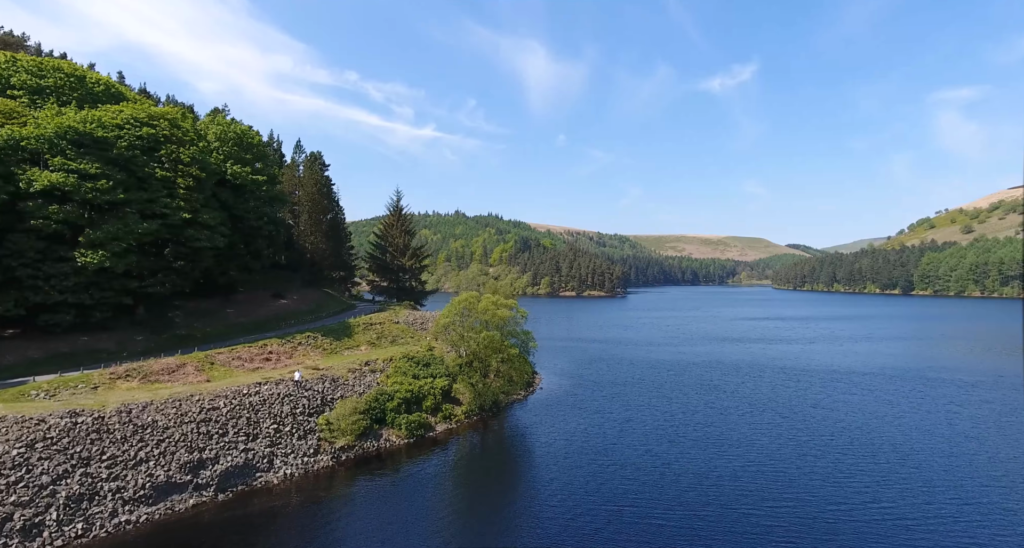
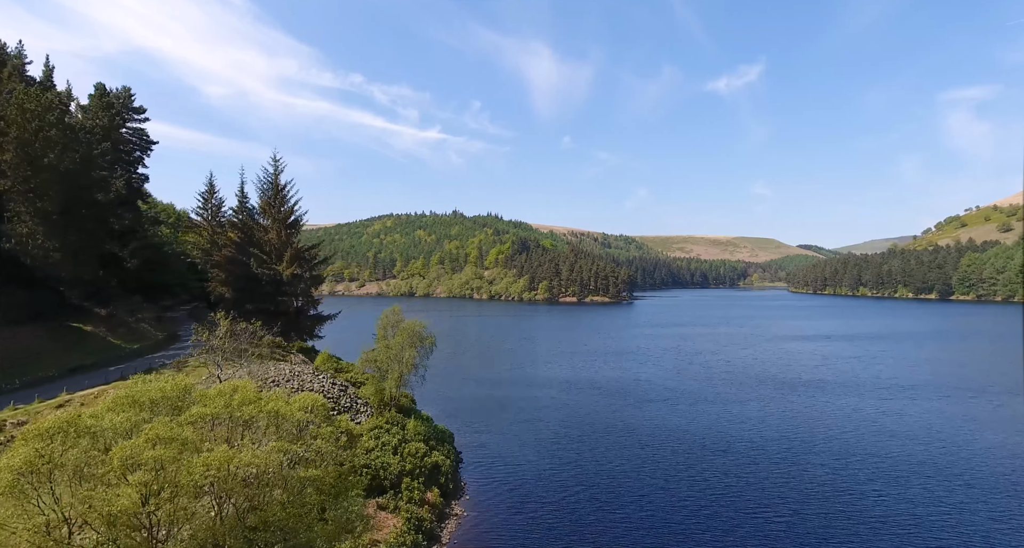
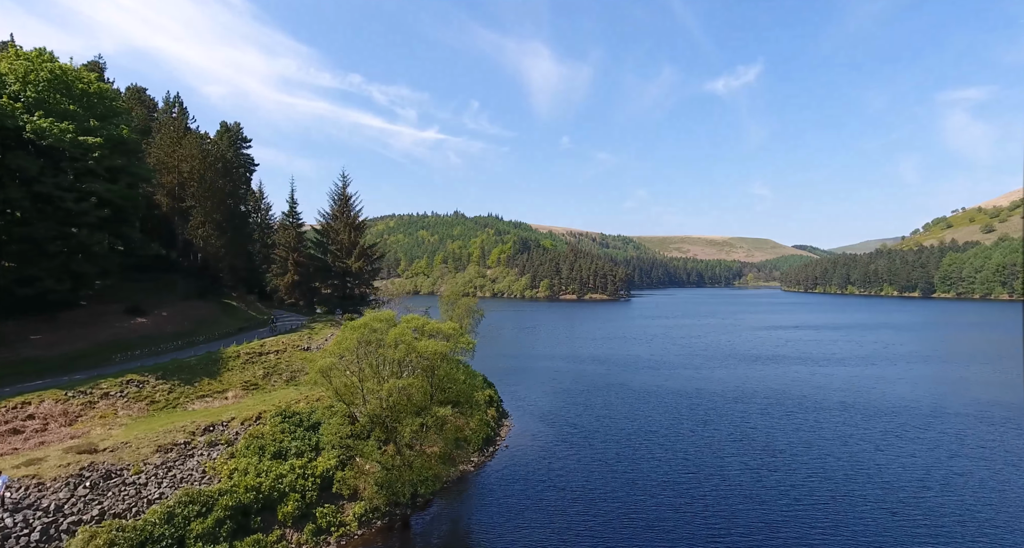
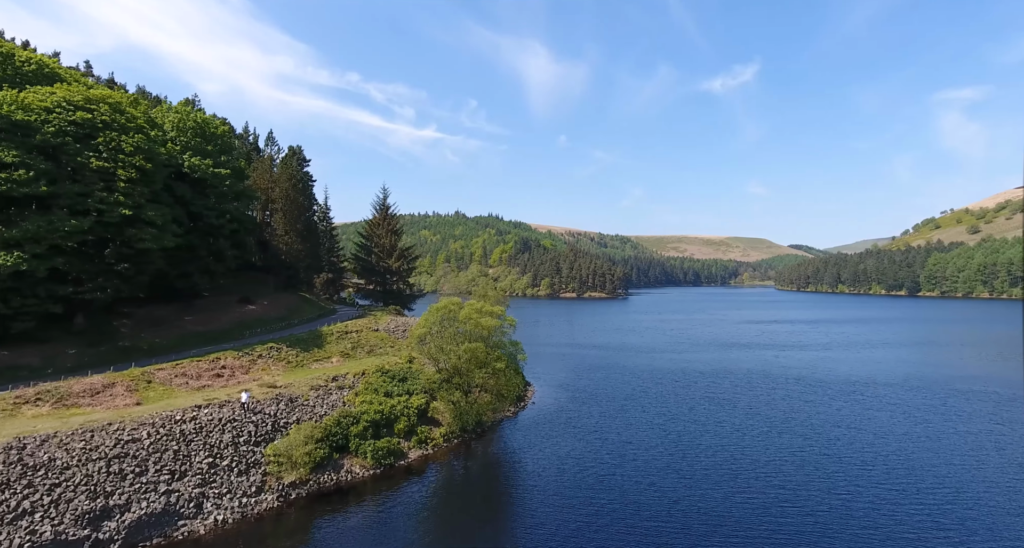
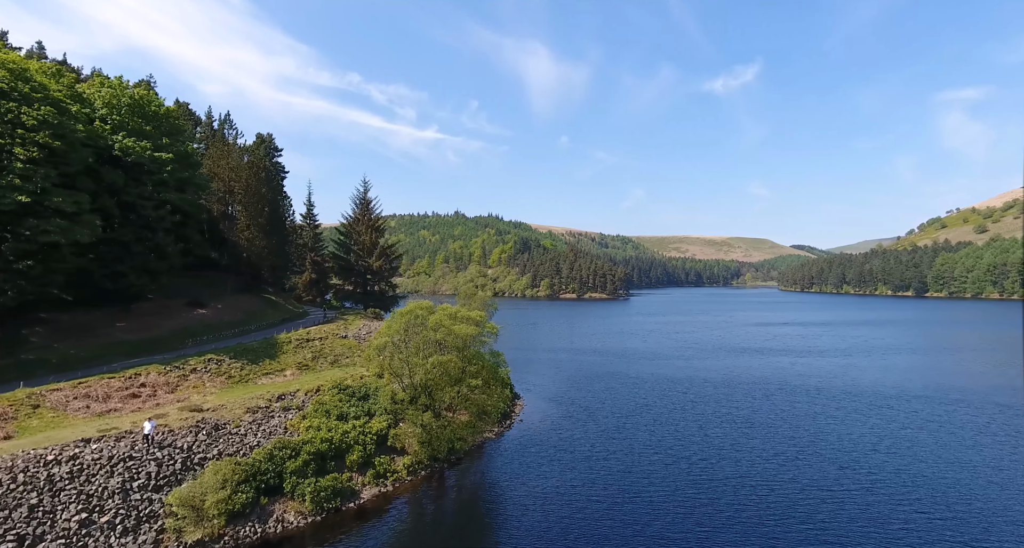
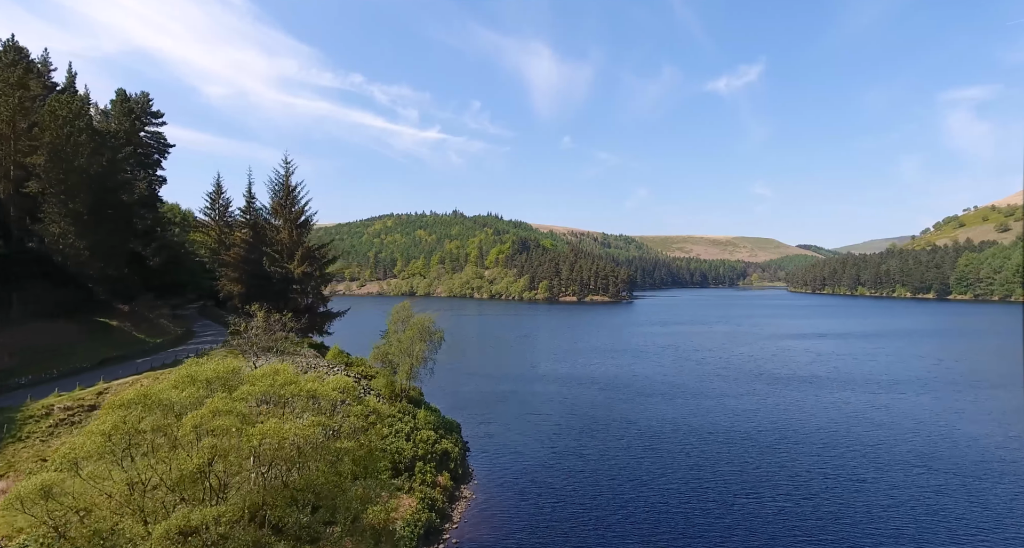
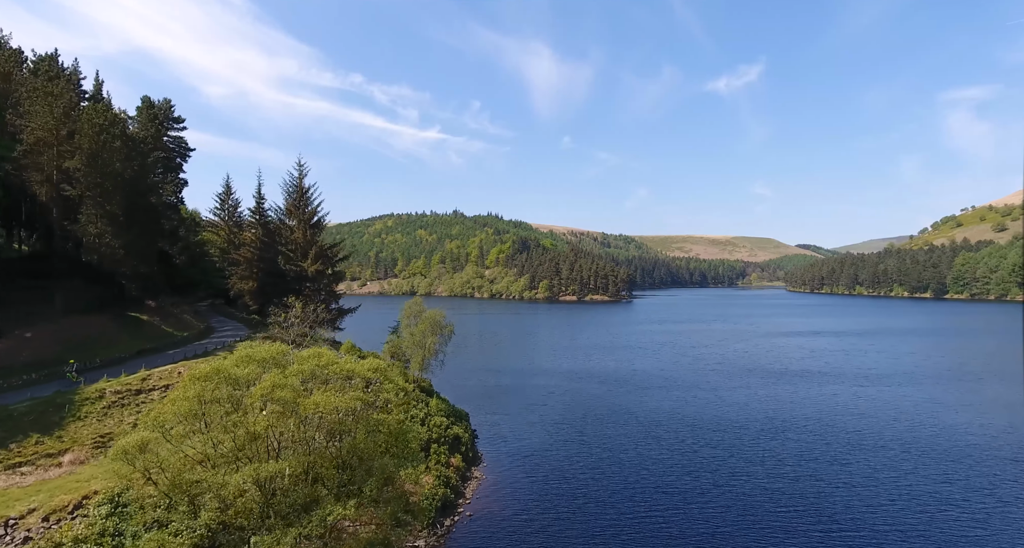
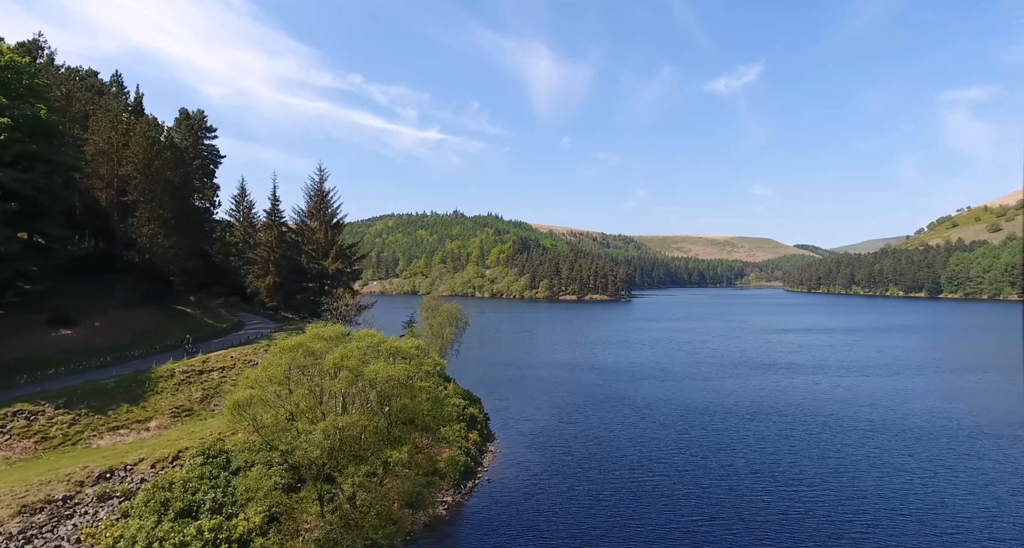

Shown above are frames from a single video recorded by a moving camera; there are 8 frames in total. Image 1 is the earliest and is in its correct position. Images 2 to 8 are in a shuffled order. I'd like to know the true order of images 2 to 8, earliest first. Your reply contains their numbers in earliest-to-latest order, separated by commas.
4, 5, 3, 8, 7, 6, 2
